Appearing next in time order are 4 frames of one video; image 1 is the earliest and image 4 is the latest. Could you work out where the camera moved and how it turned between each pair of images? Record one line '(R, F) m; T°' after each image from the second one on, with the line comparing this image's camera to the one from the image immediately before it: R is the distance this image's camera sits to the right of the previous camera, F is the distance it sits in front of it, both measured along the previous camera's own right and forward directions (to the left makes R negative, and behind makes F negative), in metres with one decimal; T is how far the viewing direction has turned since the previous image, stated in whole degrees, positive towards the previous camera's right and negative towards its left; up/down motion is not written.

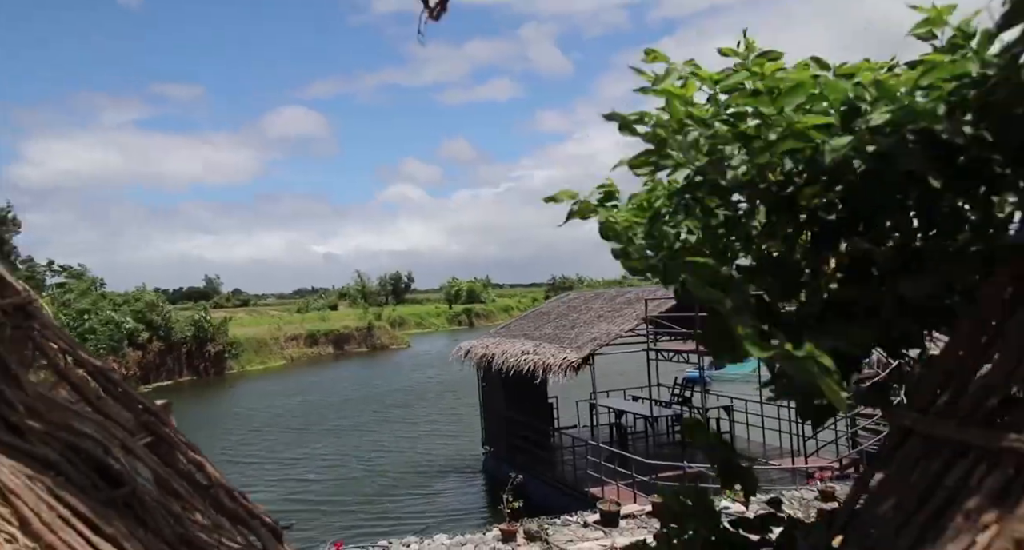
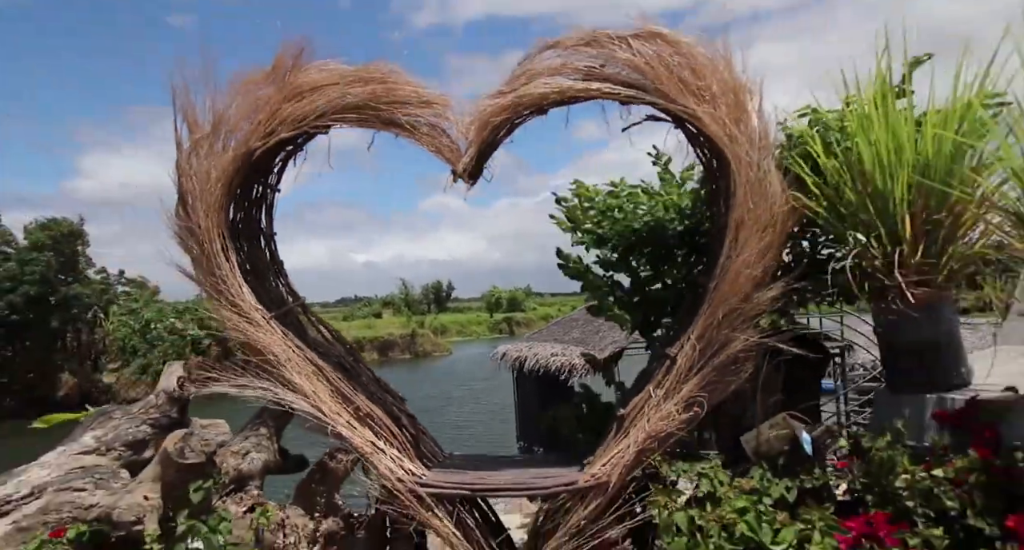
(+0.3, -2.0) m; -3°
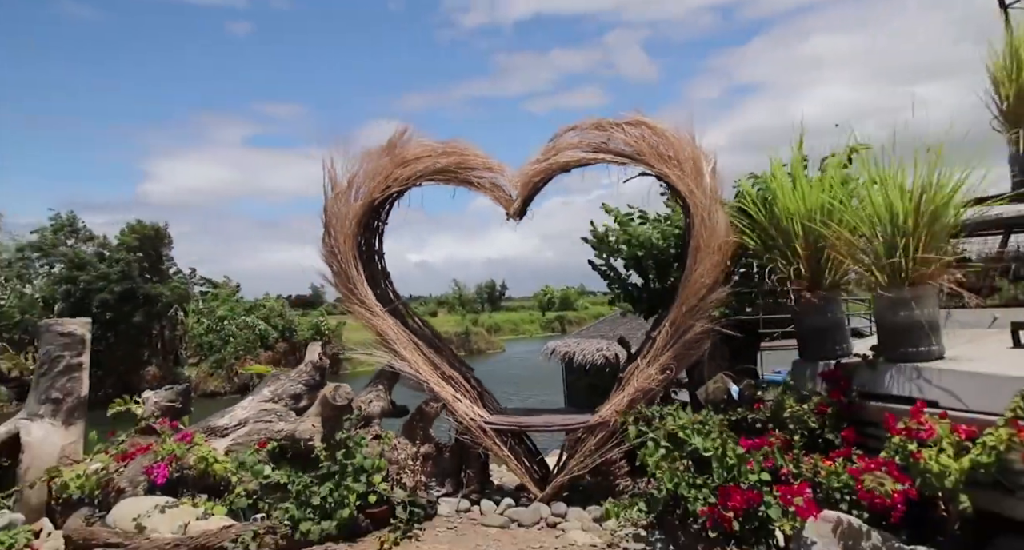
(+0.1, -1.4) m; -4°
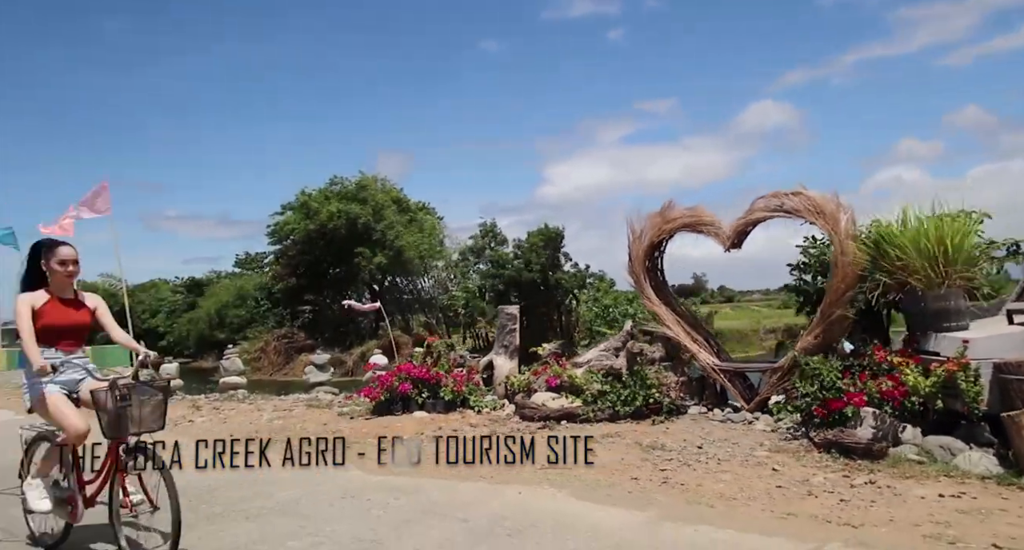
(+1.8, -3.4) m; -30°
